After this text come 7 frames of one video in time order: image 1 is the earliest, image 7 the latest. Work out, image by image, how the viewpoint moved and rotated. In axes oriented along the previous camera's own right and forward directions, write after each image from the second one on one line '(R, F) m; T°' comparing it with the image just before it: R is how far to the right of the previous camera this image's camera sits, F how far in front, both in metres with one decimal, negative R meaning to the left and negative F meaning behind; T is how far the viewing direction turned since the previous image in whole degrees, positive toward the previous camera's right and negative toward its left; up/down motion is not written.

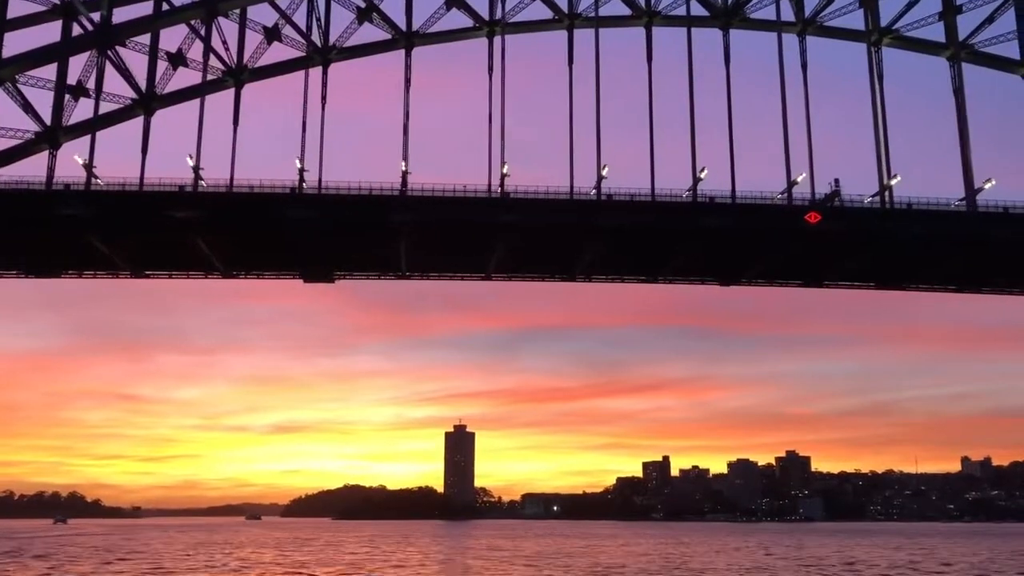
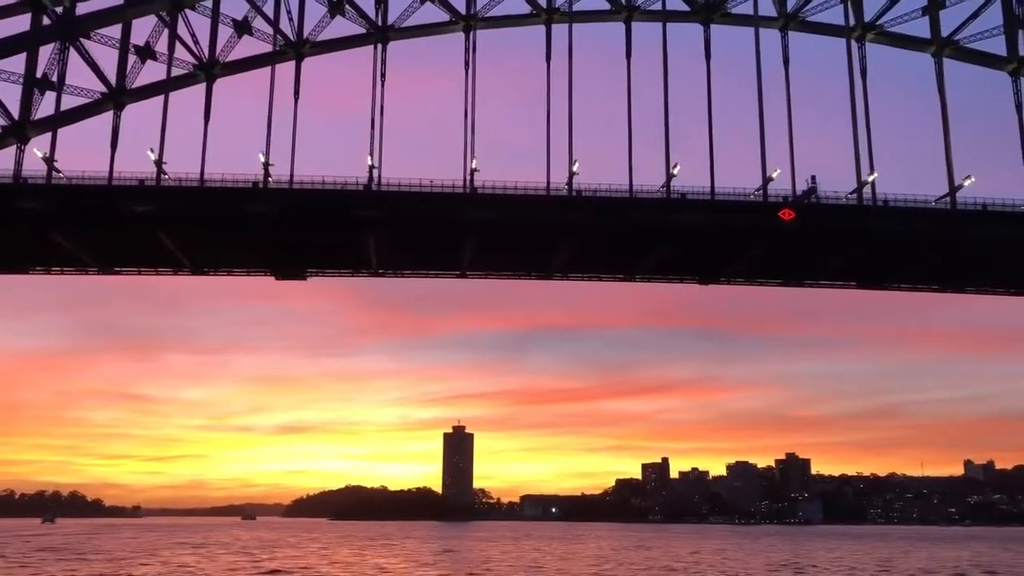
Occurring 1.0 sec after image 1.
(+1.5, +0.7) m; 0°
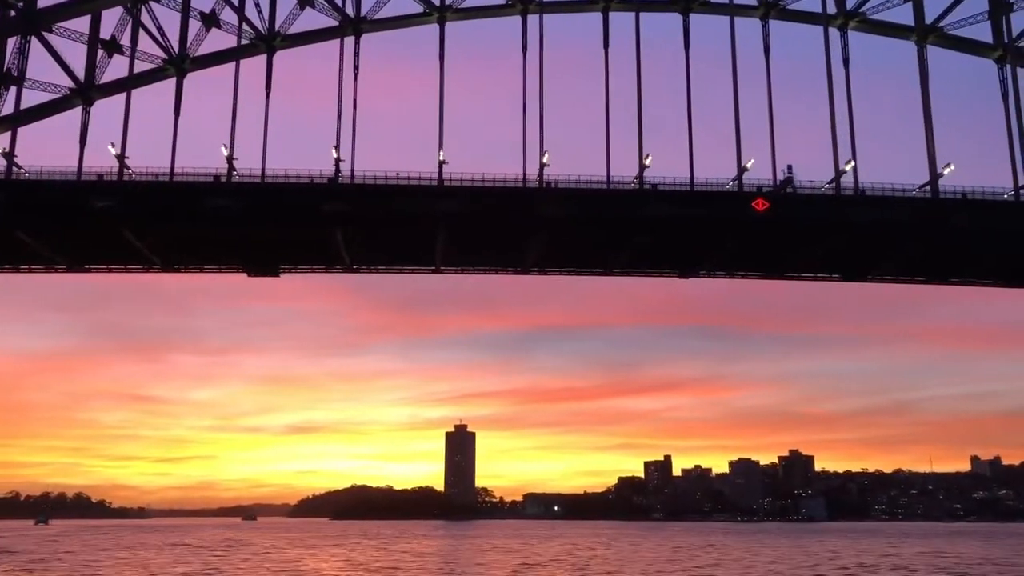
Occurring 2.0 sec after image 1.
(+1.5, +0.7) m; -1°
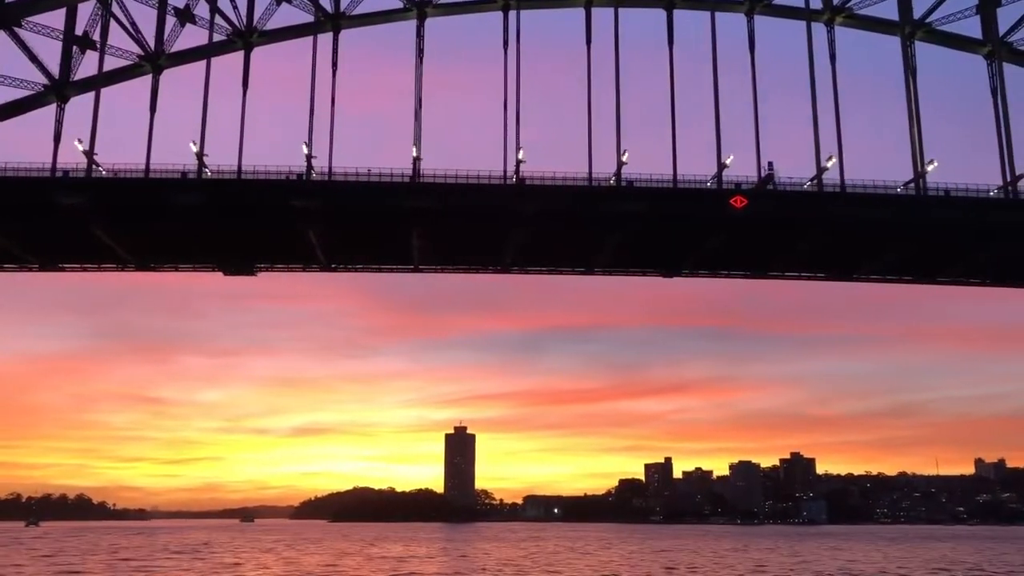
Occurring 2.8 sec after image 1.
(+1.2, +0.6) m; 0°
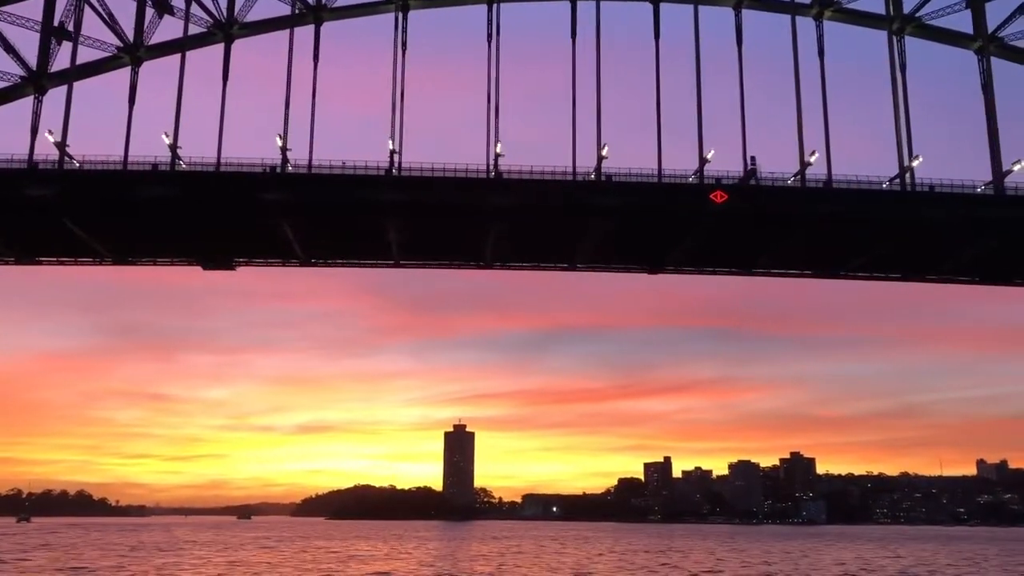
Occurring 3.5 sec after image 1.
(+1.1, +0.5) m; 0°
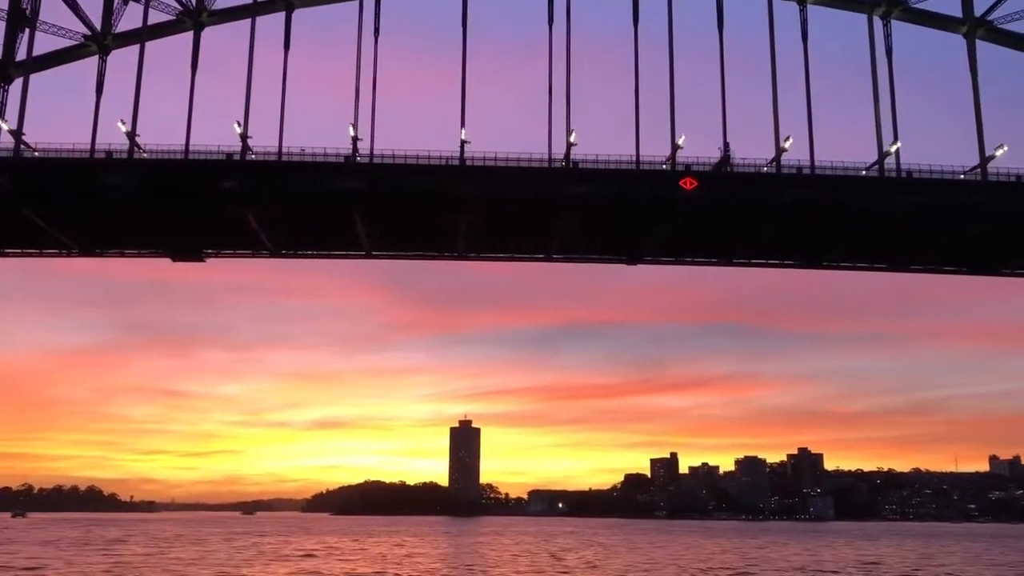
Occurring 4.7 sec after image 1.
(+1.8, +0.9) m; -1°
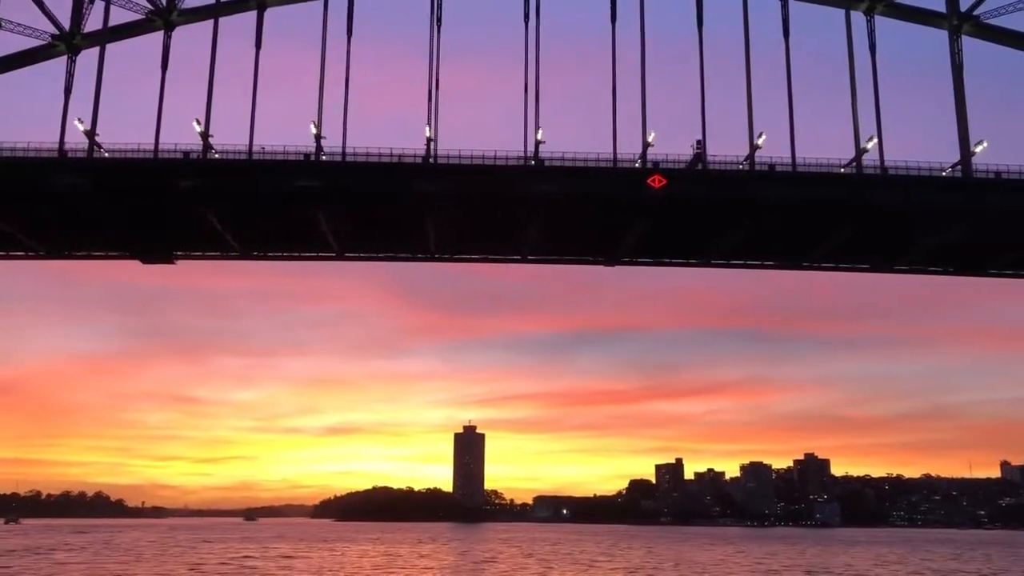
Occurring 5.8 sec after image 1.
(+1.7, +0.8) m; -1°
